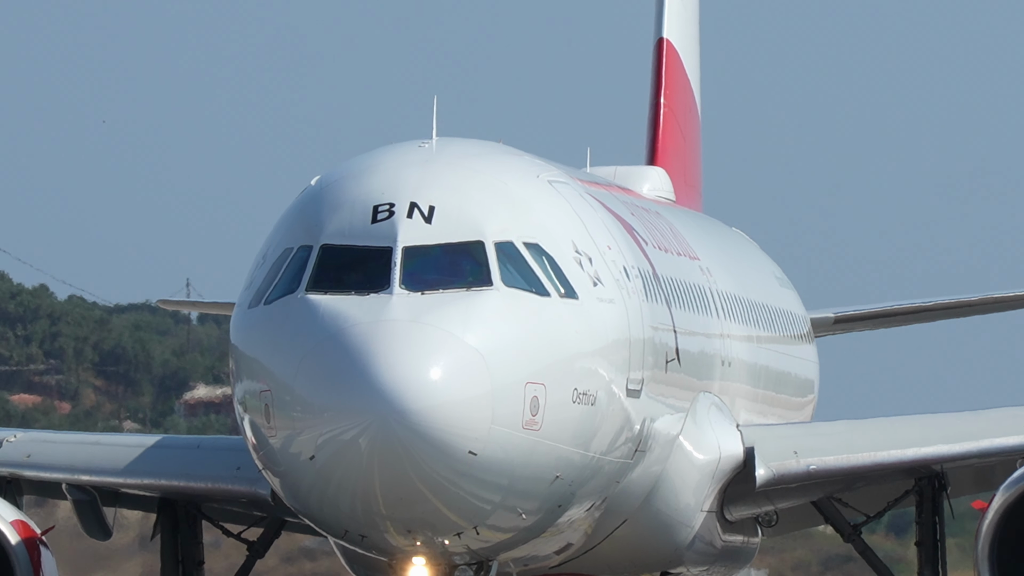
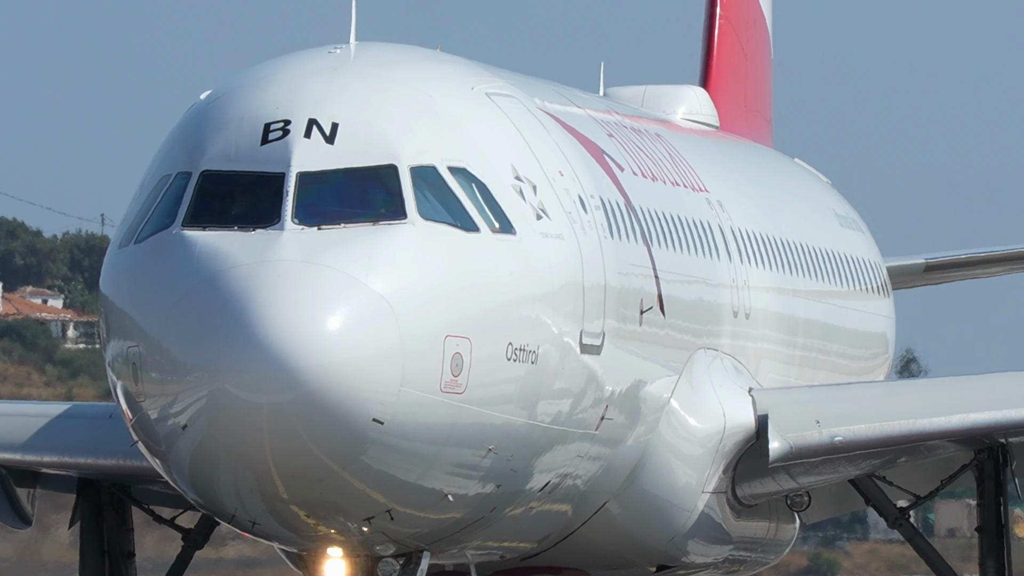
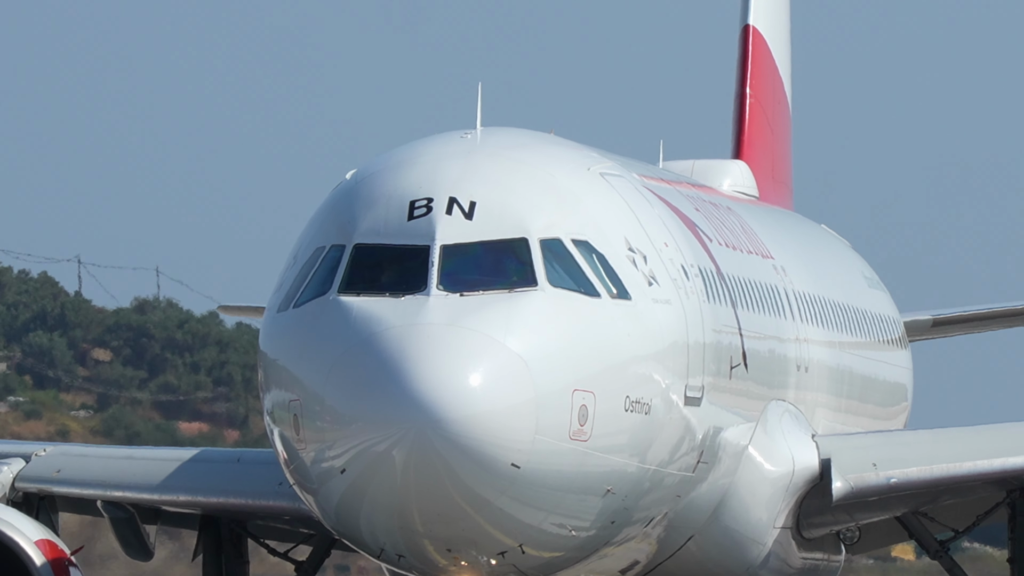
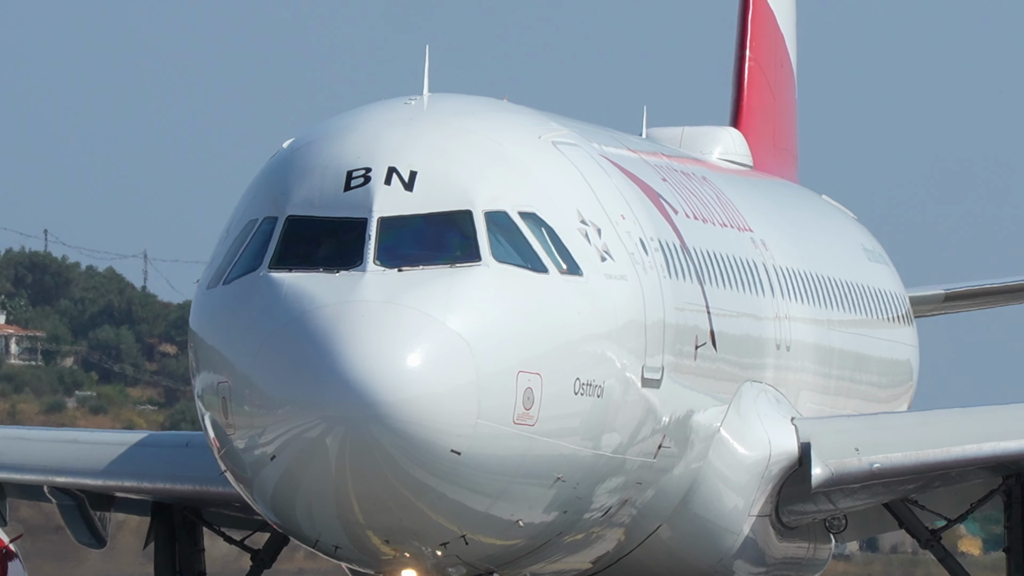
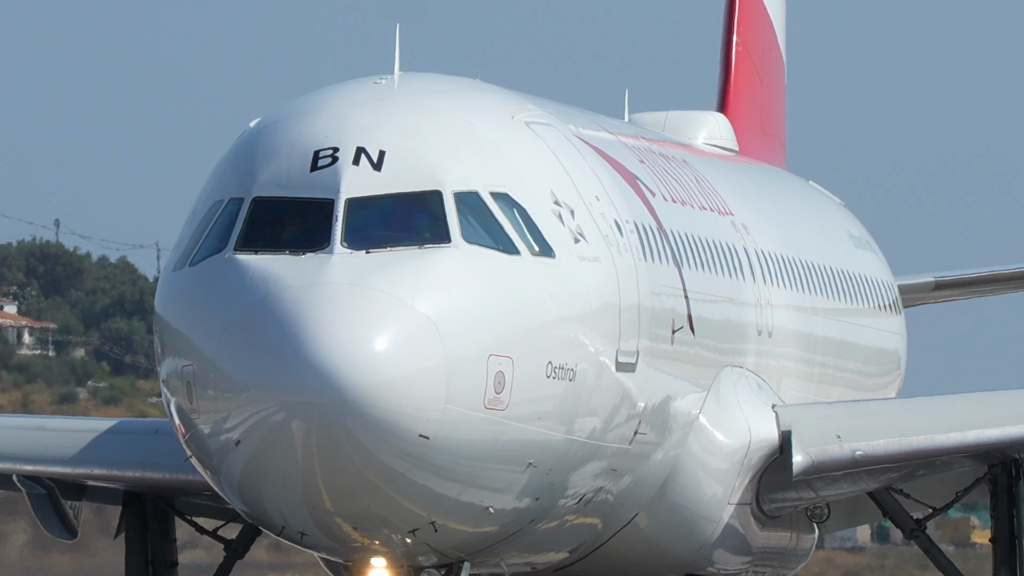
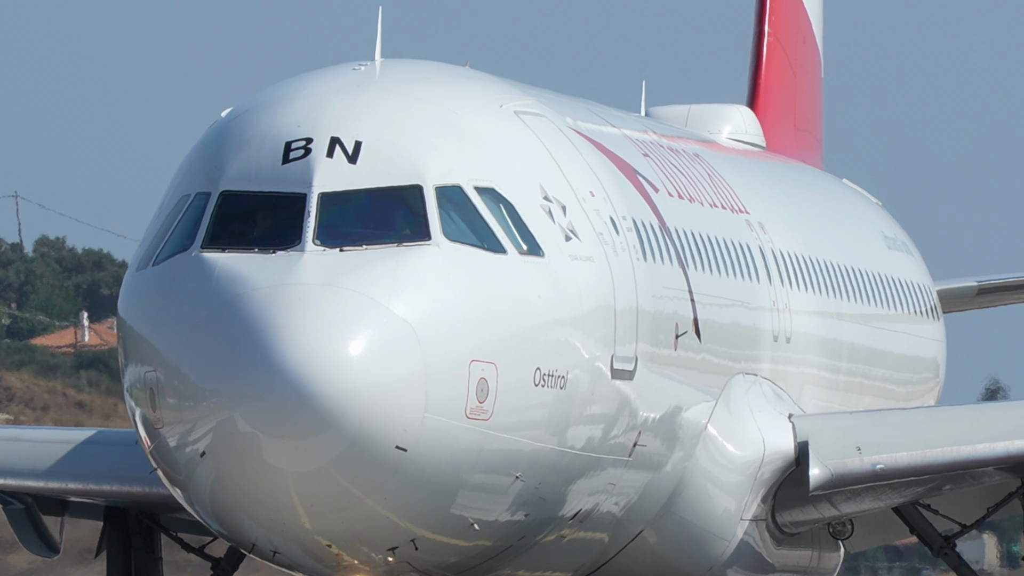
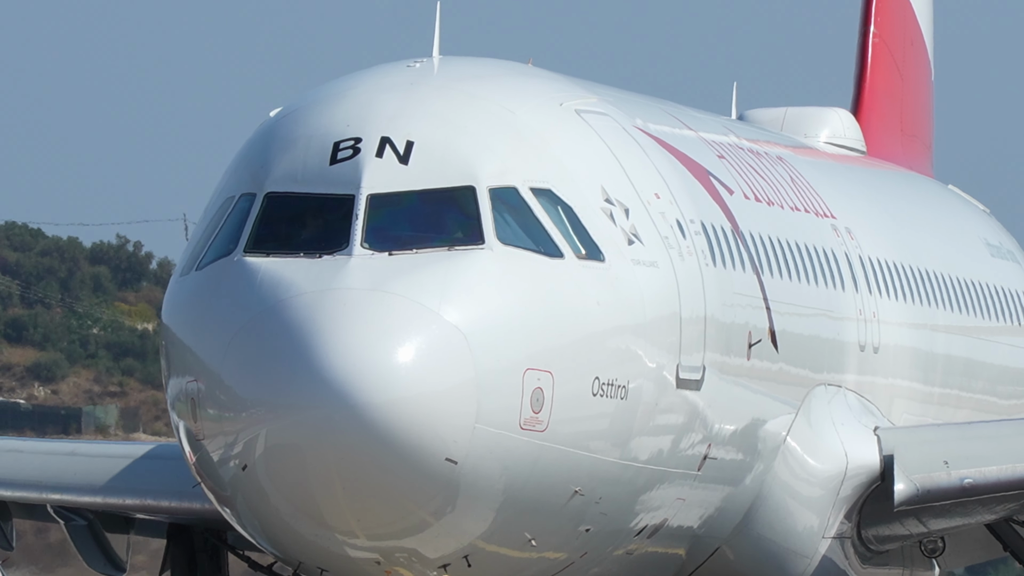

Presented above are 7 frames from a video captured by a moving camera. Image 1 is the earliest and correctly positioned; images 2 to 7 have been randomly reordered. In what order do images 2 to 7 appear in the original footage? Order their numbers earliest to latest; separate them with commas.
3, 4, 5, 2, 6, 7
